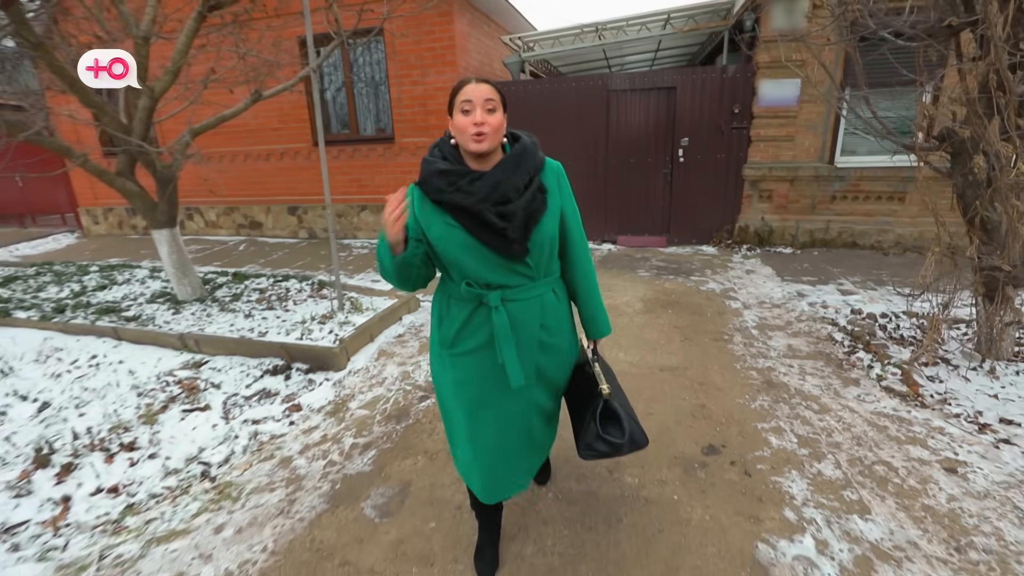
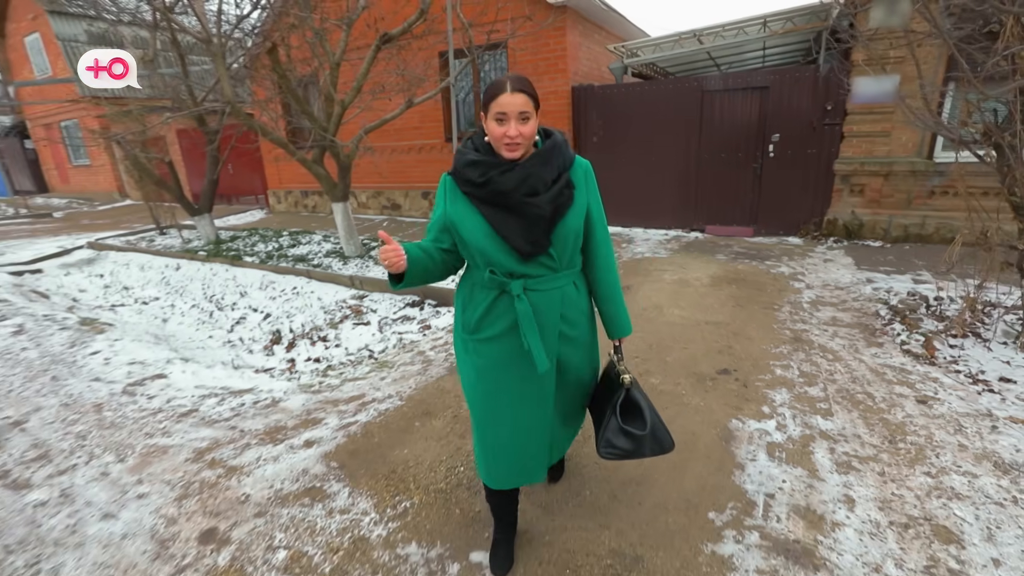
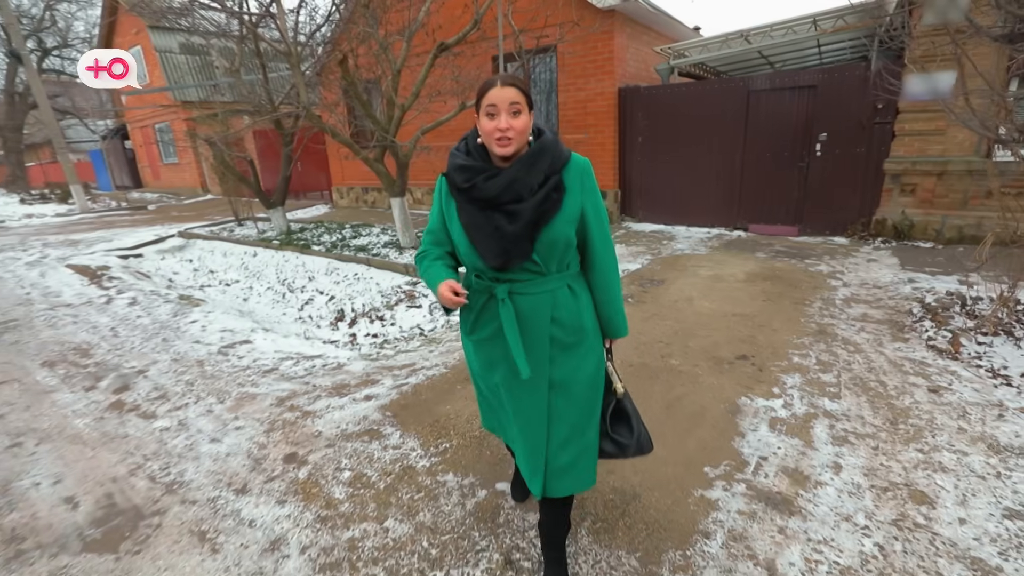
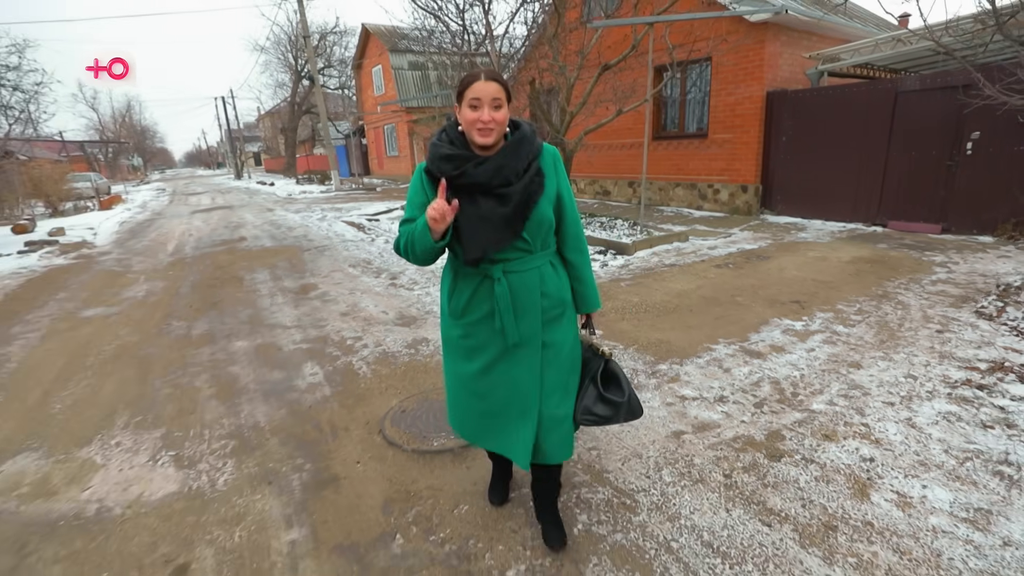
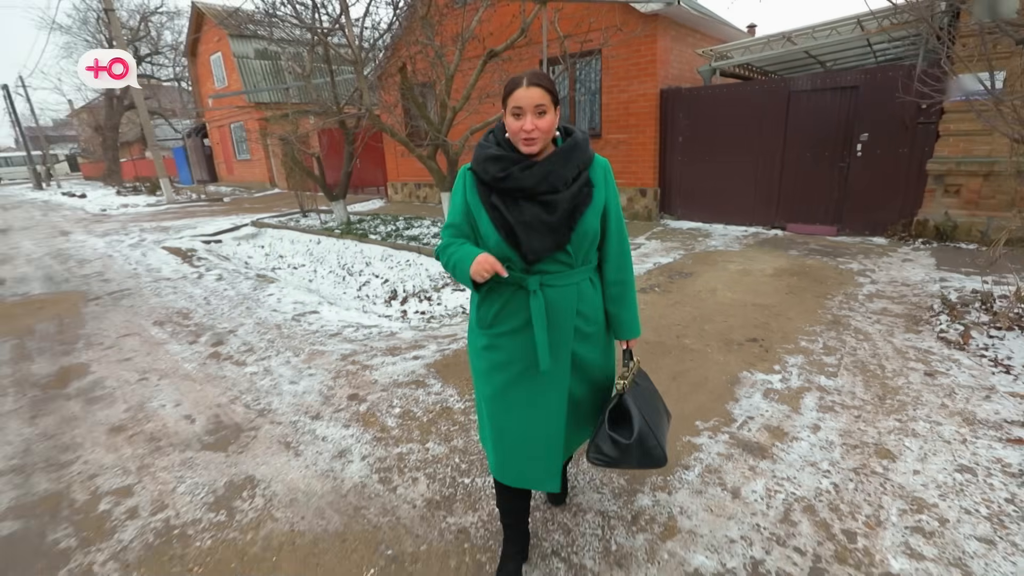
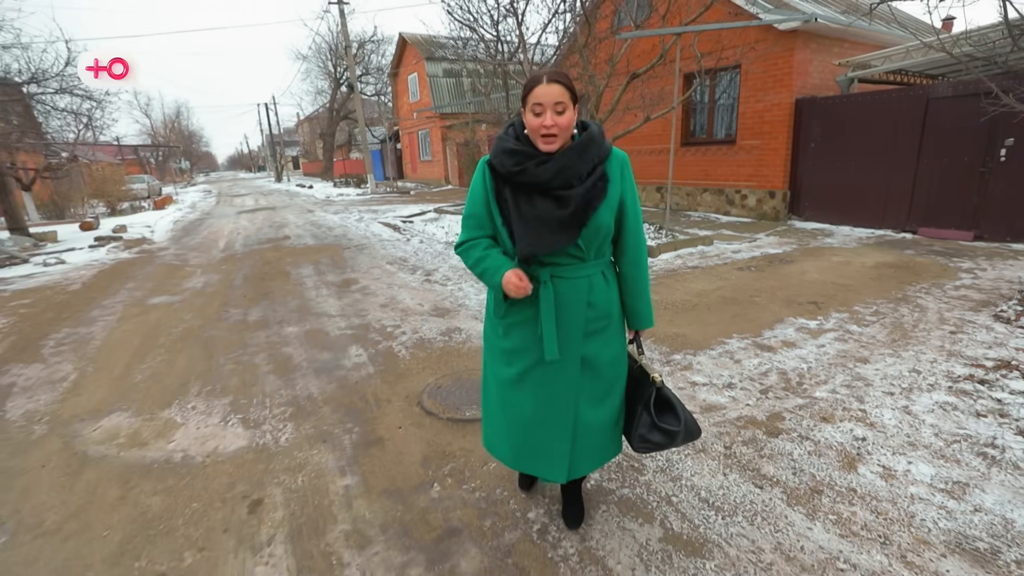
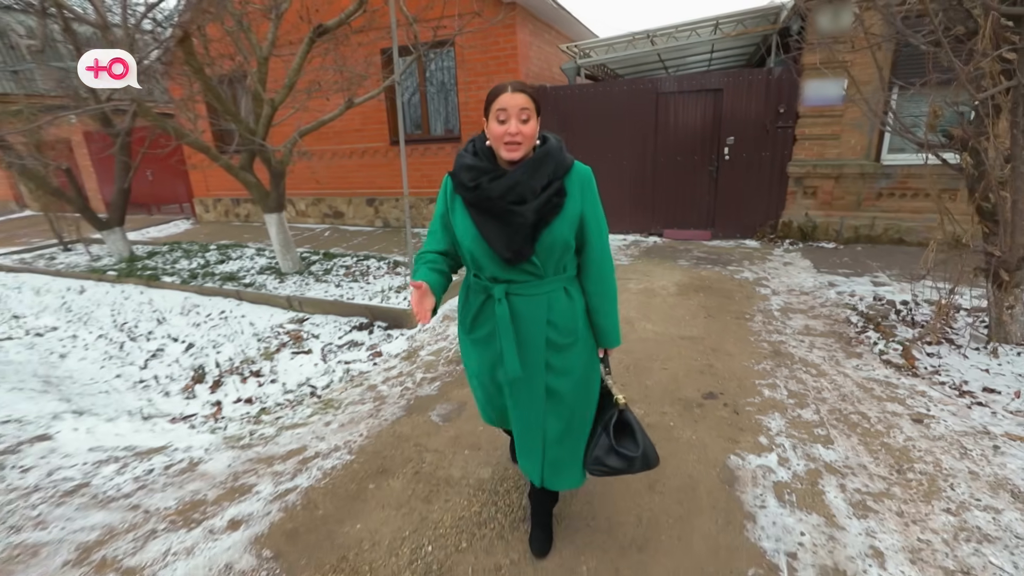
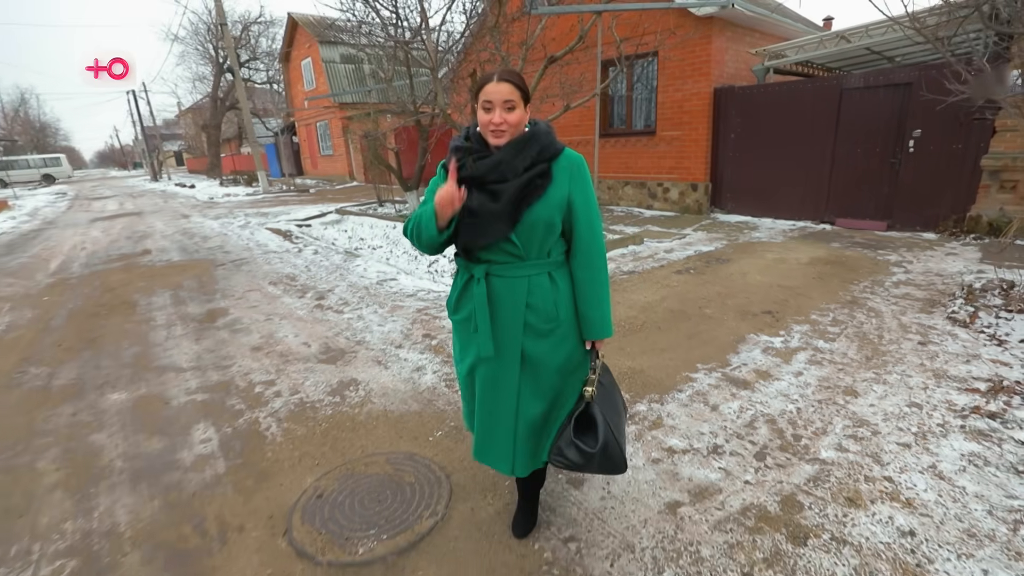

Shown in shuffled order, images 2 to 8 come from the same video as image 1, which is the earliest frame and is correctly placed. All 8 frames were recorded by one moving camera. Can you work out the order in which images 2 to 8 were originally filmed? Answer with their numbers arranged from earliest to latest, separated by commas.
7, 2, 3, 5, 8, 4, 6
